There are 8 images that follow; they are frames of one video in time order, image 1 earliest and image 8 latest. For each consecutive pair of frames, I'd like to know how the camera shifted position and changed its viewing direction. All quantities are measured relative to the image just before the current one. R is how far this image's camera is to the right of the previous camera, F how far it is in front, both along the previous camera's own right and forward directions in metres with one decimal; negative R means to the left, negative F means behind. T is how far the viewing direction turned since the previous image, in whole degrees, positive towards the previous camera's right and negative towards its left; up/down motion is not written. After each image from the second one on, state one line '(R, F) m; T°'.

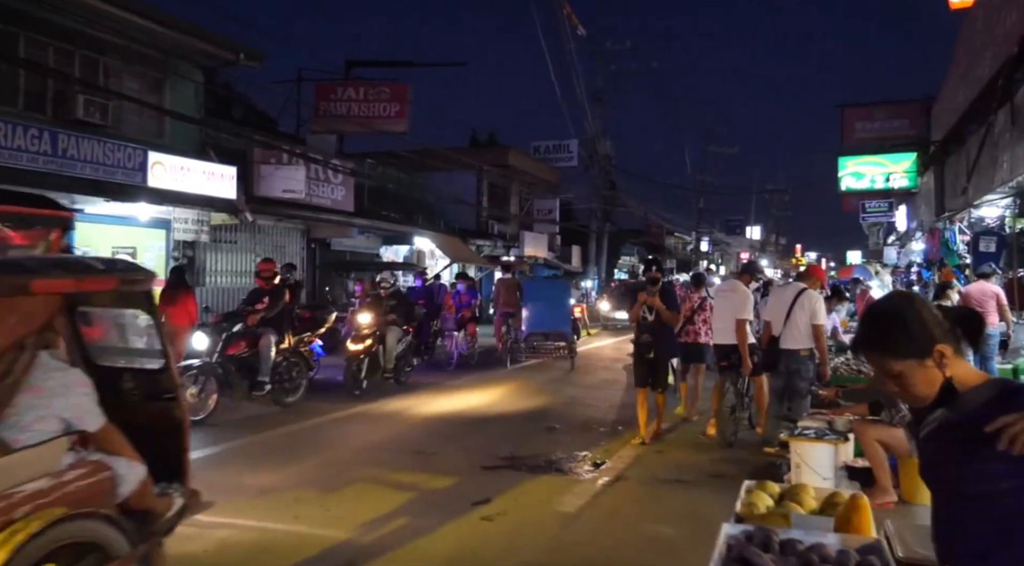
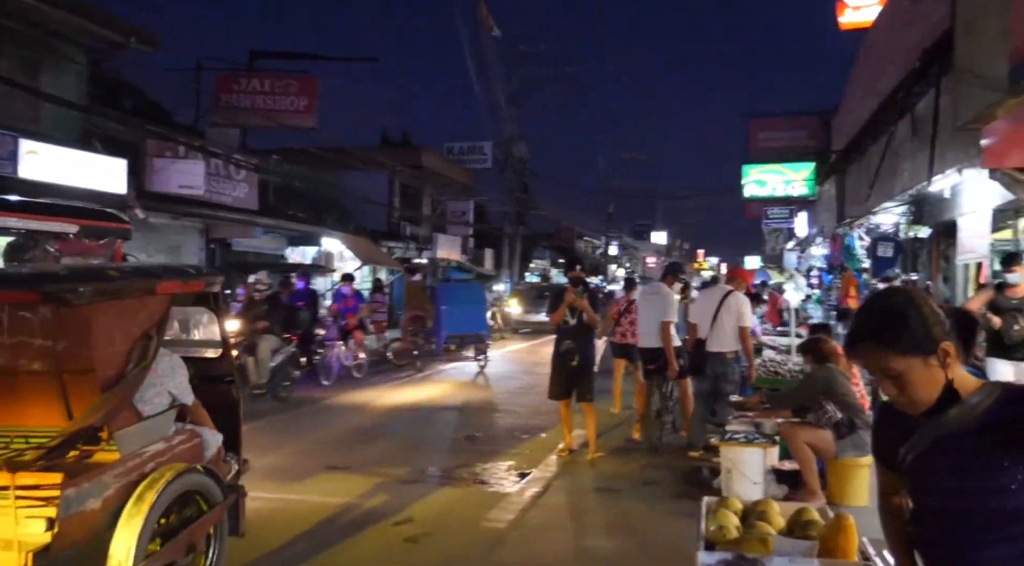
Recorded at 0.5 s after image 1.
(-0.2, +0.3) m; +7°
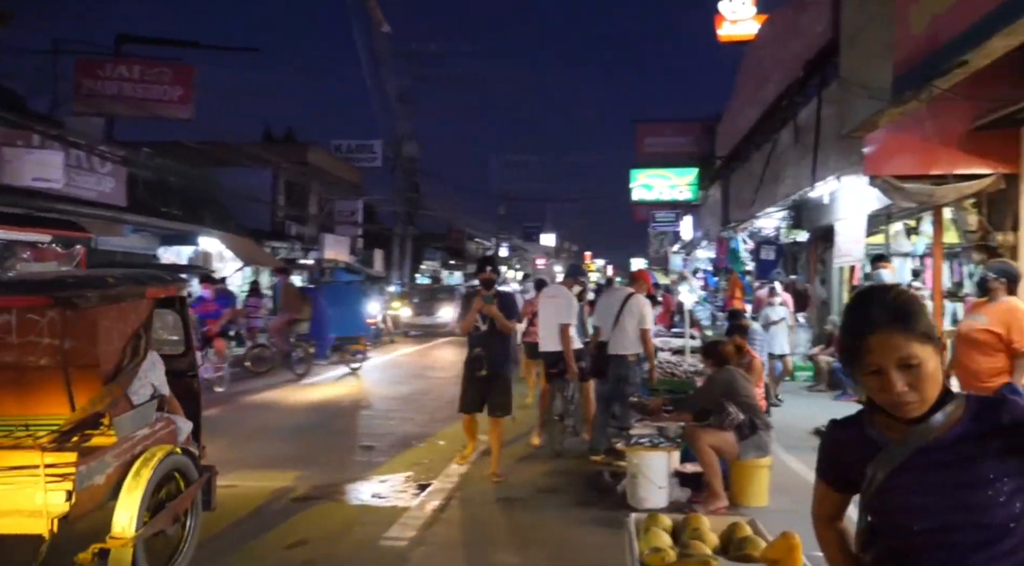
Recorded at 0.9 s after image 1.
(-0.1, +0.3) m; +8°
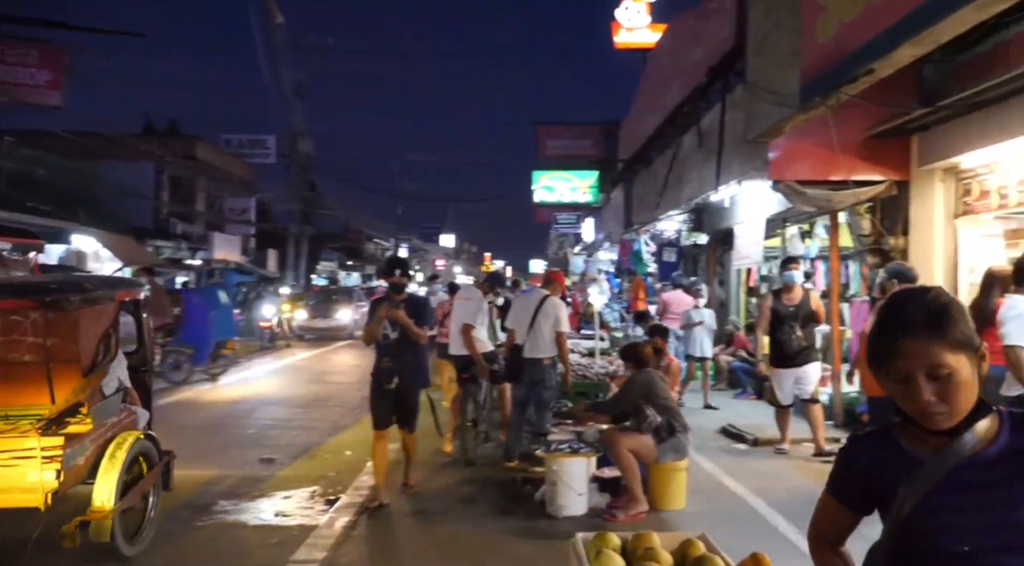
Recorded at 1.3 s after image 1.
(-0.1, +0.3) m; +7°
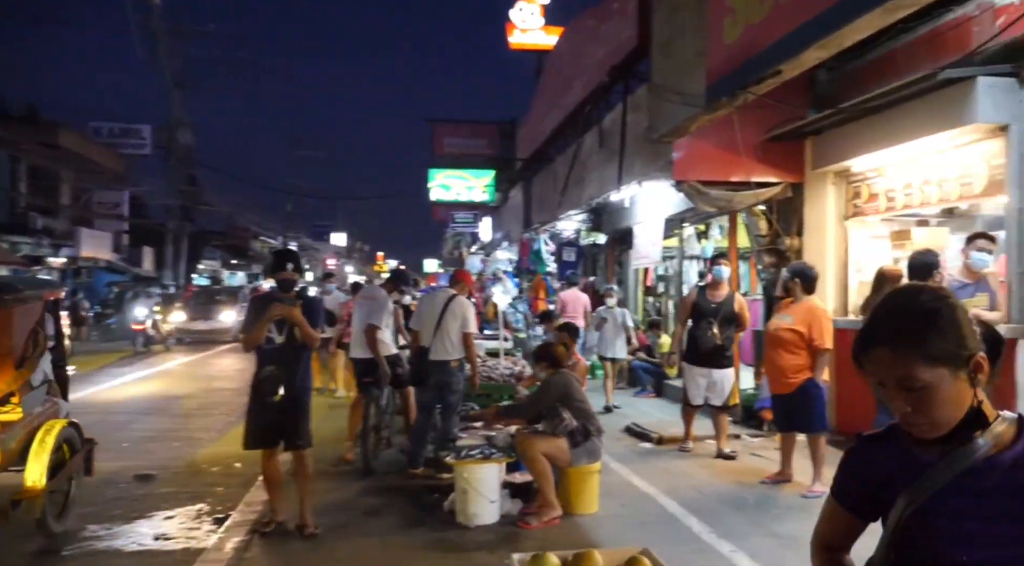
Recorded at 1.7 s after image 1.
(-0.1, +0.3) m; +8°
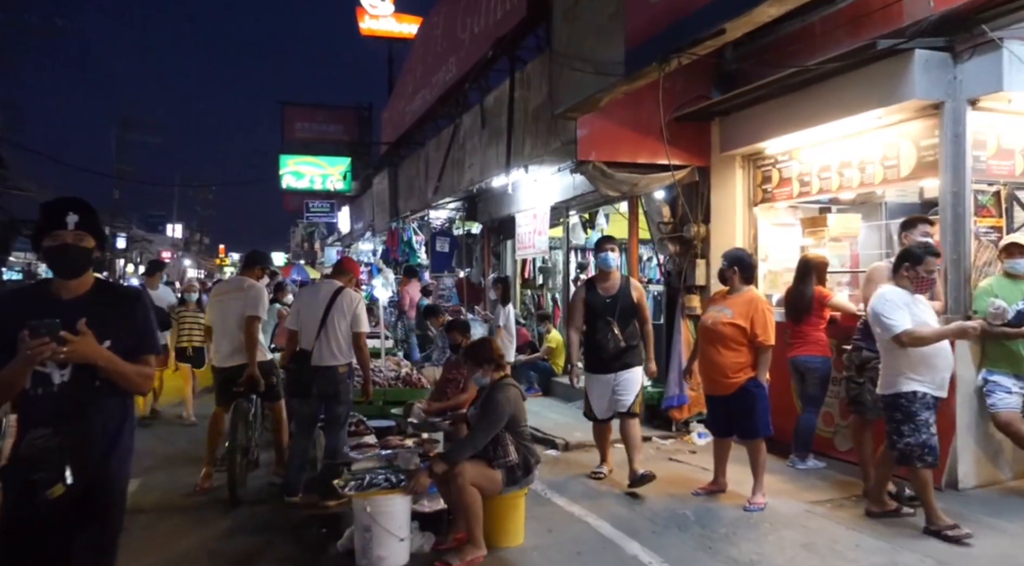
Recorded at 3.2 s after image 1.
(-0.4, +1.0) m; +11°
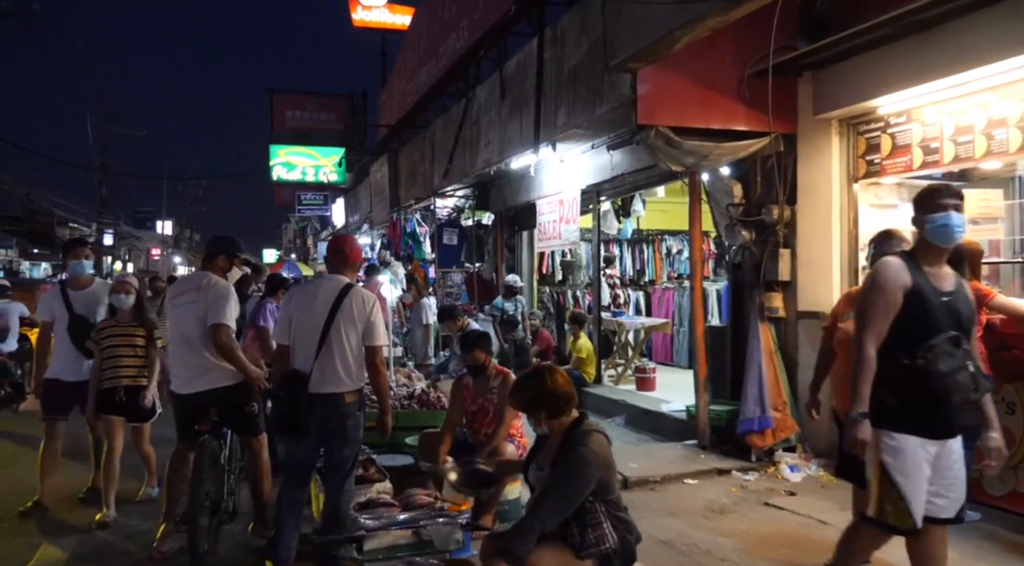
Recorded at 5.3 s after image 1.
(-0.4, +1.6) m; +1°
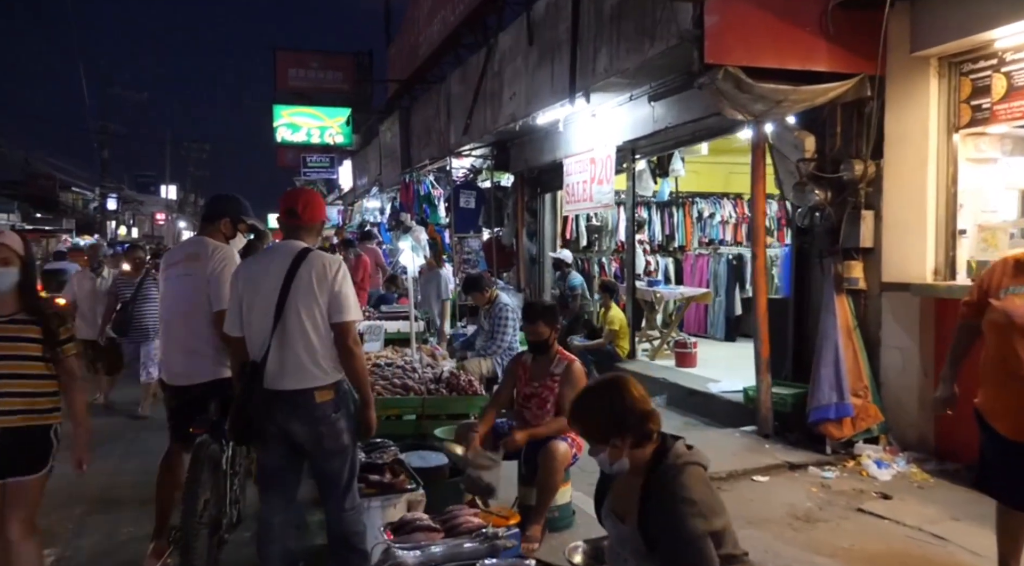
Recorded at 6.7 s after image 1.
(-0.3, +0.9) m; 0°
